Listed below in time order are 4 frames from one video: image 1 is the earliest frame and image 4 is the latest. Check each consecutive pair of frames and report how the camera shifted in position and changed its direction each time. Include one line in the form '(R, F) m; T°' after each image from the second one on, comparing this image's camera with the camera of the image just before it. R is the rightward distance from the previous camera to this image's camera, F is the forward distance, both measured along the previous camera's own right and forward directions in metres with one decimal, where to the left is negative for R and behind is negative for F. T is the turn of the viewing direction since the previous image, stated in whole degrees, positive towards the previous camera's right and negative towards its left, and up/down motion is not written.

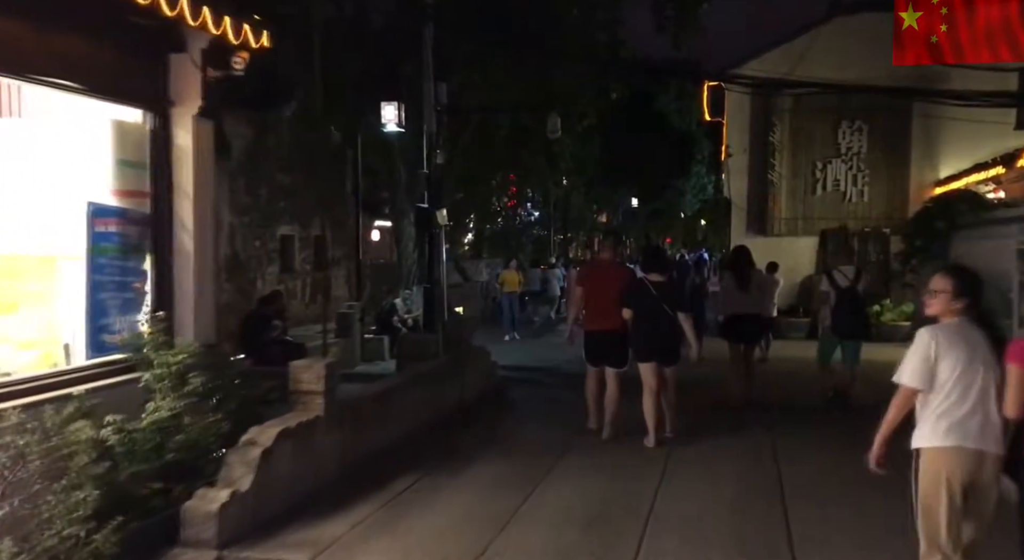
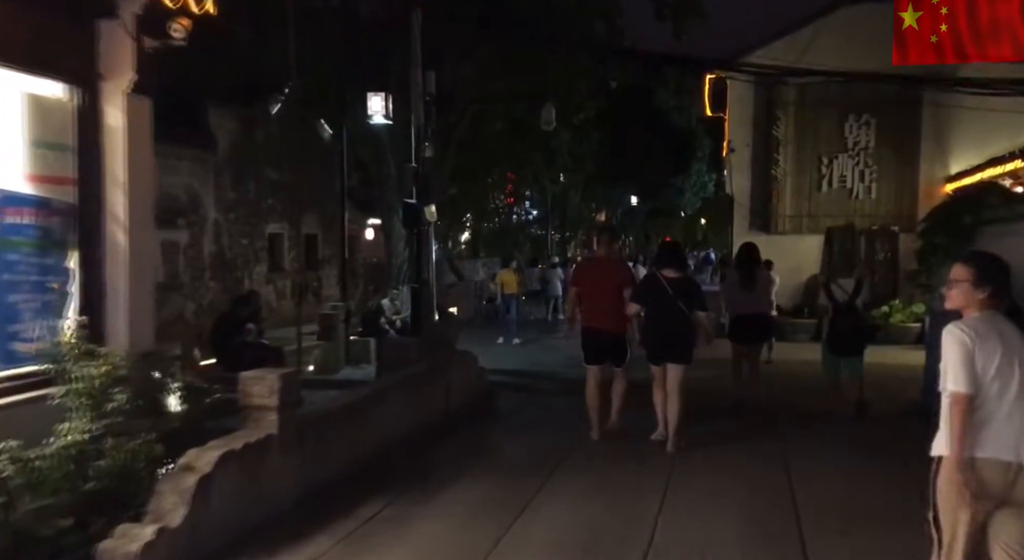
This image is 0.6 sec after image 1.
(+0.1, +0.7) m; 0°
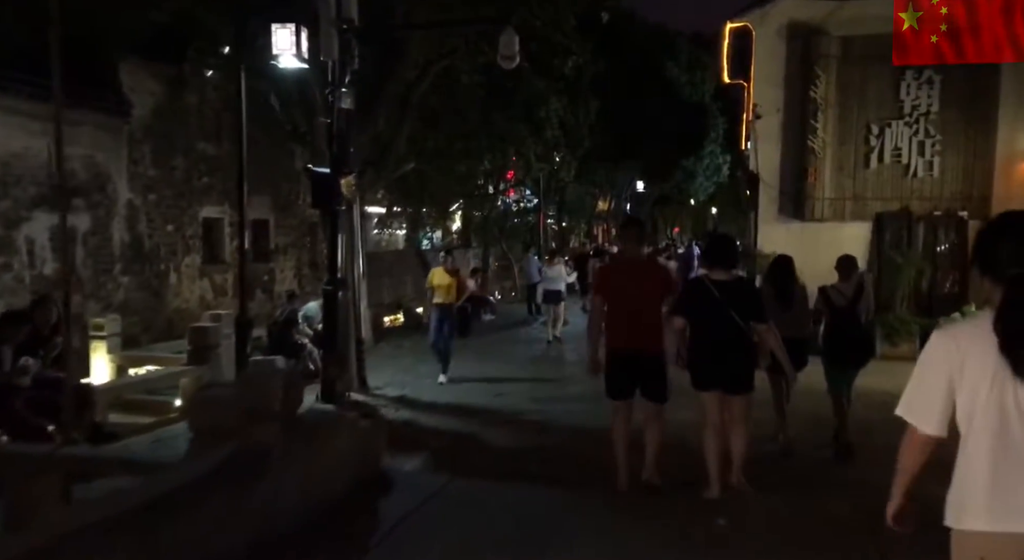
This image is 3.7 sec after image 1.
(+0.6, +3.7) m; 0°
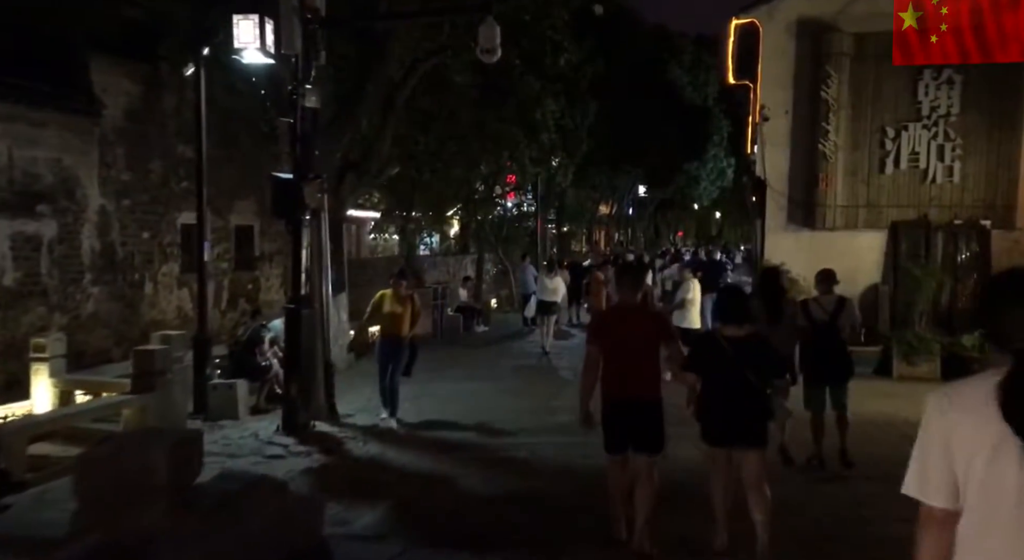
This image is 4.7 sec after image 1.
(+0.2, +1.0) m; 0°
